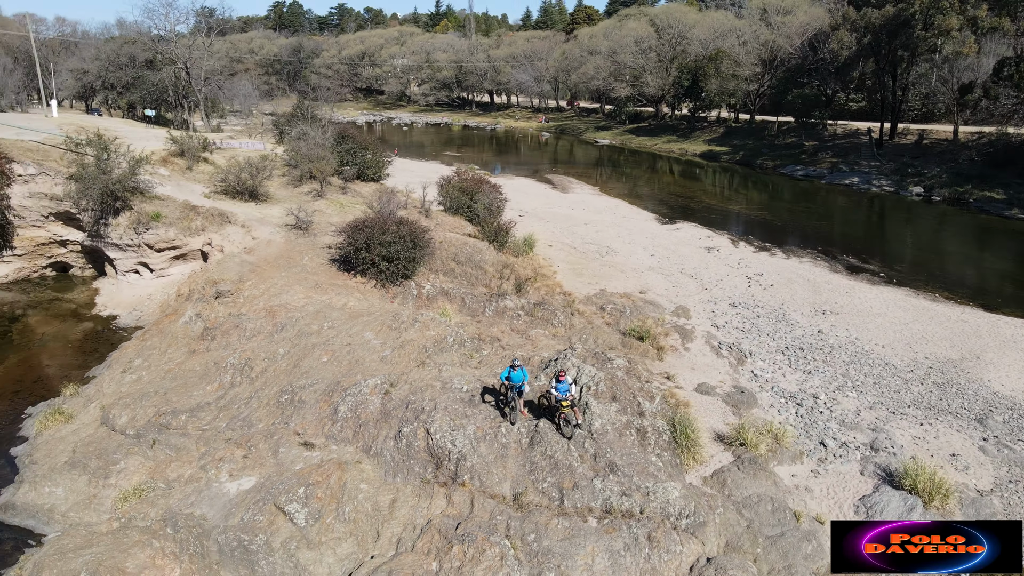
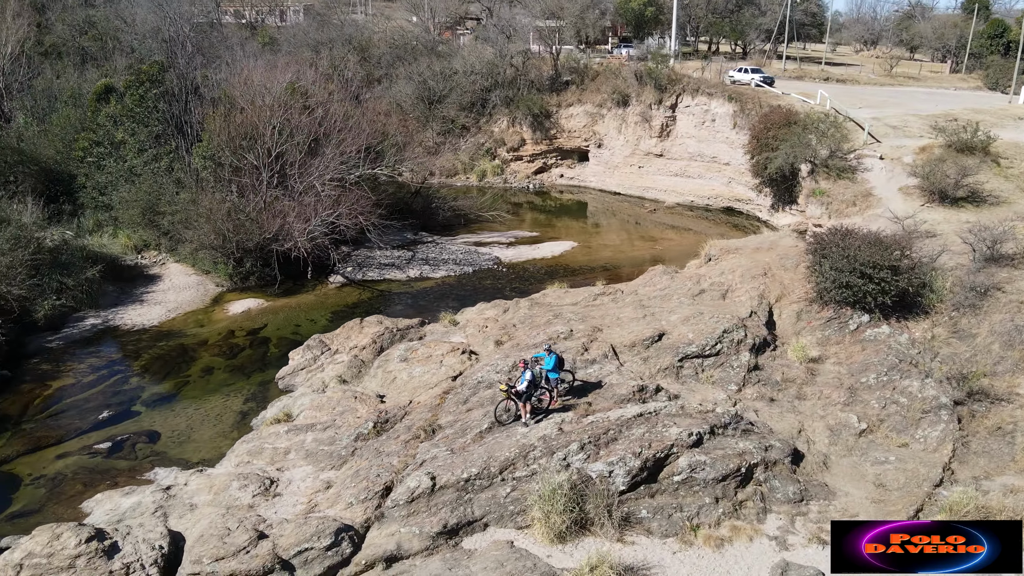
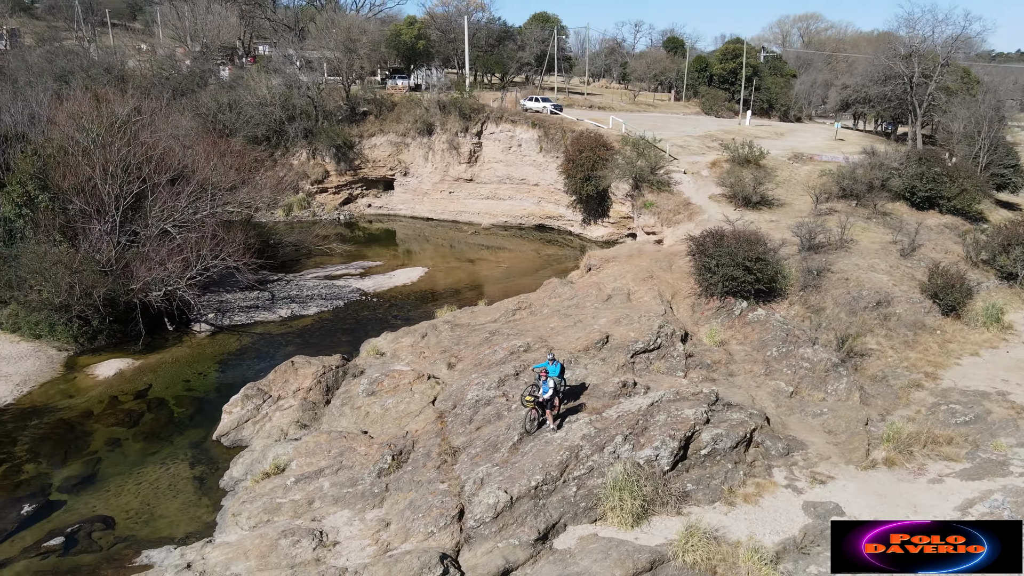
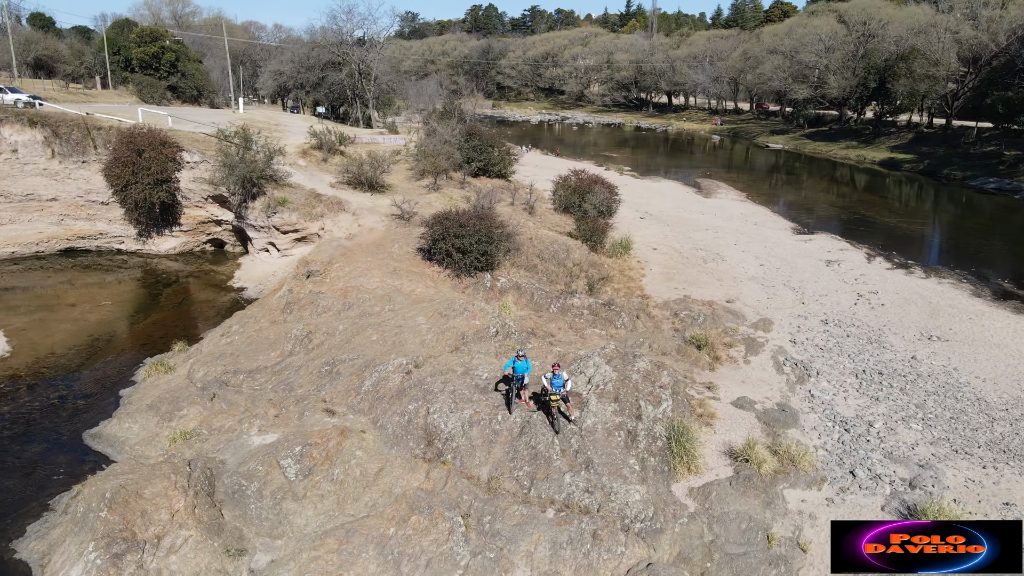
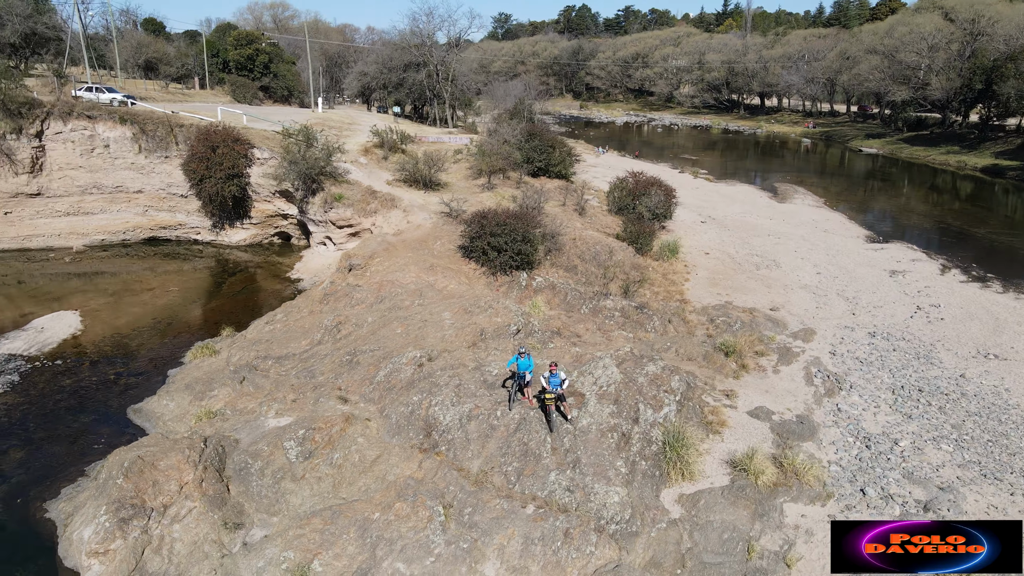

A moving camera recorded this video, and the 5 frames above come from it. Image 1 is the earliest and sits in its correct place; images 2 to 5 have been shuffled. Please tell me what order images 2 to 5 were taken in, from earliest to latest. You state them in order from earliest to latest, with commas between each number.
4, 5, 3, 2
